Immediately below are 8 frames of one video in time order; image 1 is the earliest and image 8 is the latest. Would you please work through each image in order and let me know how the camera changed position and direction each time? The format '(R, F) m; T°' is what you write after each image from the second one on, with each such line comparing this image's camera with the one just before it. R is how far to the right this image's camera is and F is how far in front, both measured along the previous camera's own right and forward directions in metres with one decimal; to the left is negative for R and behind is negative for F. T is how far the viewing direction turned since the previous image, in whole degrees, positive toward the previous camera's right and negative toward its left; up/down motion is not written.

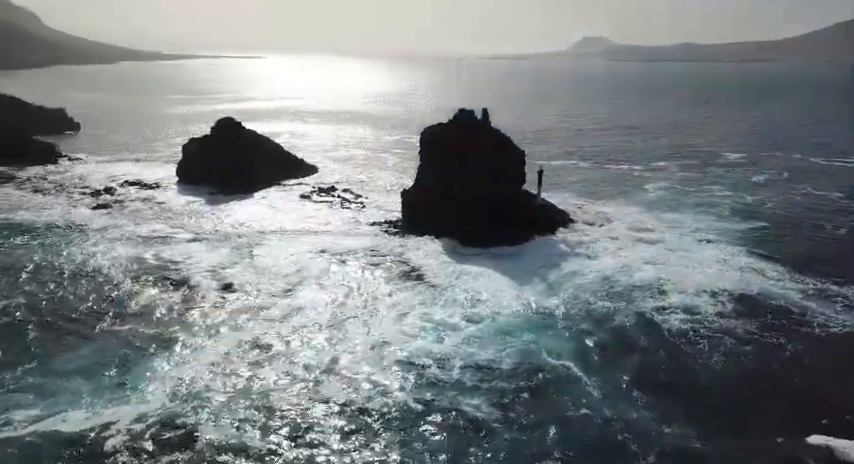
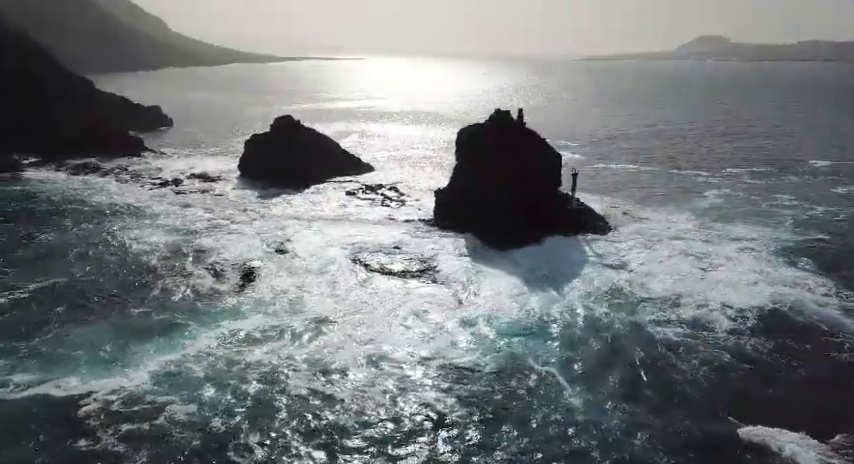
(+2.6, 0.0) m; -9°
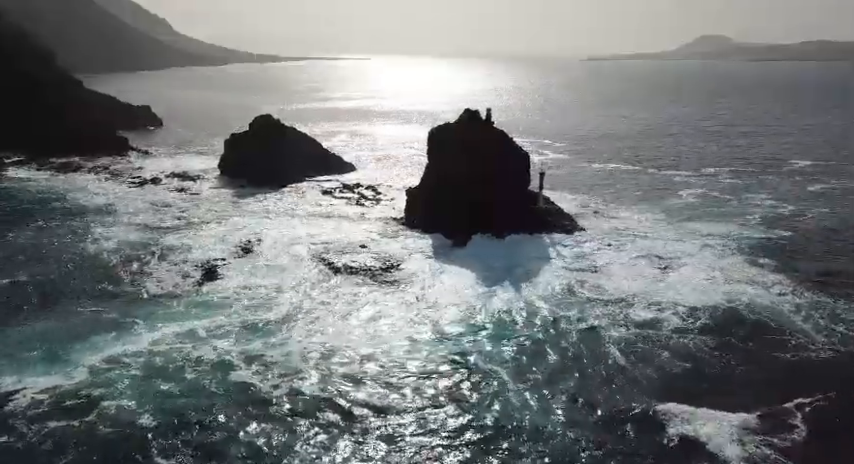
(+1.5, -0.1) m; 0°
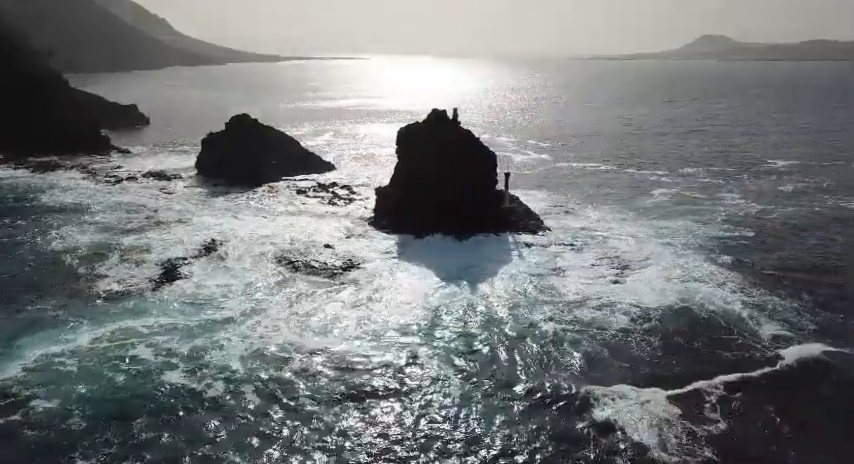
(+1.5, 0.0) m; 0°
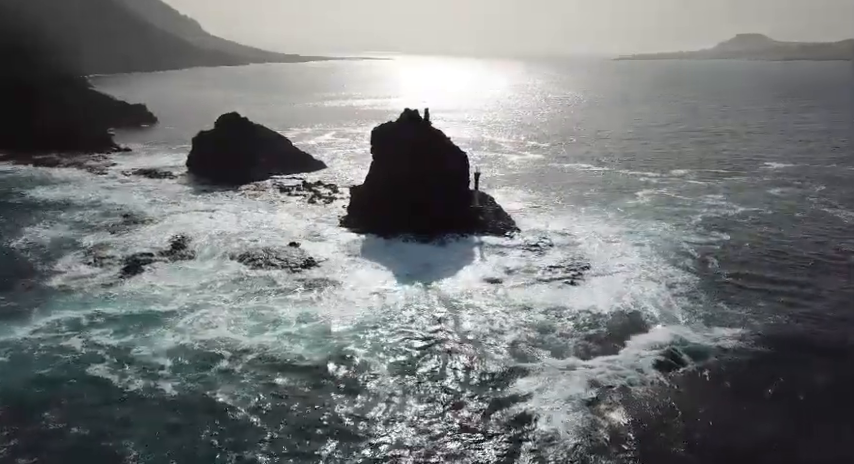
(+2.3, +0.1) m; -2°
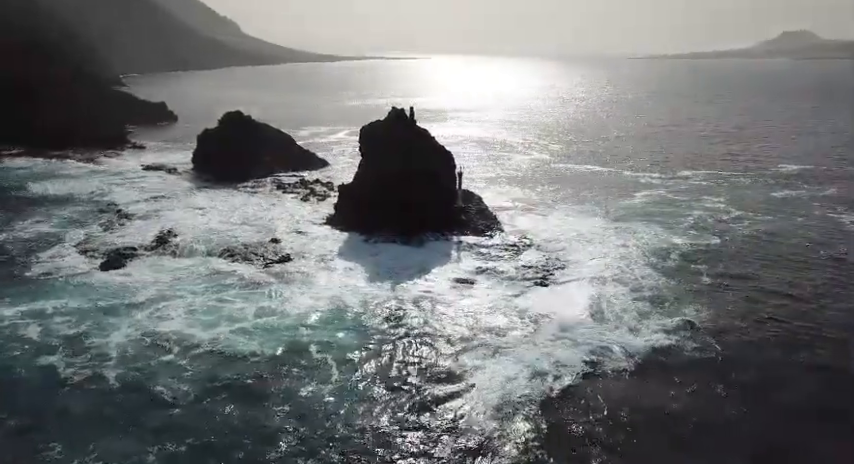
(+2.1, +0.2) m; -3°
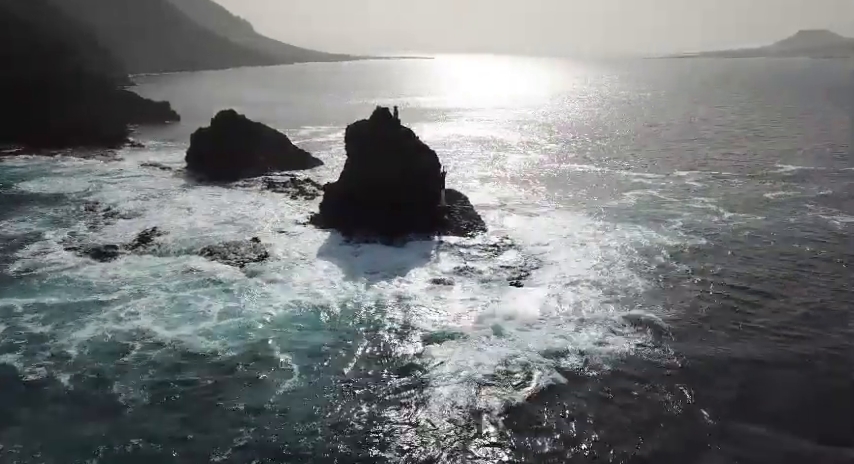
(+1.2, +0.2) m; -1°
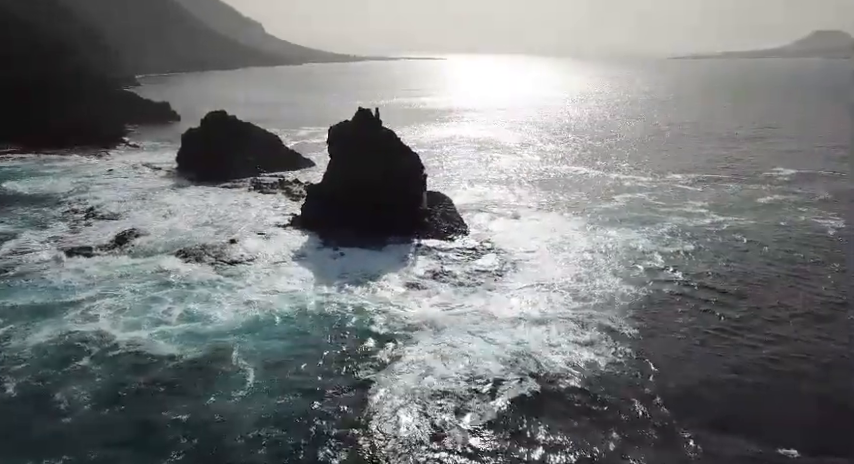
(+1.2, +0.5) m; -1°
